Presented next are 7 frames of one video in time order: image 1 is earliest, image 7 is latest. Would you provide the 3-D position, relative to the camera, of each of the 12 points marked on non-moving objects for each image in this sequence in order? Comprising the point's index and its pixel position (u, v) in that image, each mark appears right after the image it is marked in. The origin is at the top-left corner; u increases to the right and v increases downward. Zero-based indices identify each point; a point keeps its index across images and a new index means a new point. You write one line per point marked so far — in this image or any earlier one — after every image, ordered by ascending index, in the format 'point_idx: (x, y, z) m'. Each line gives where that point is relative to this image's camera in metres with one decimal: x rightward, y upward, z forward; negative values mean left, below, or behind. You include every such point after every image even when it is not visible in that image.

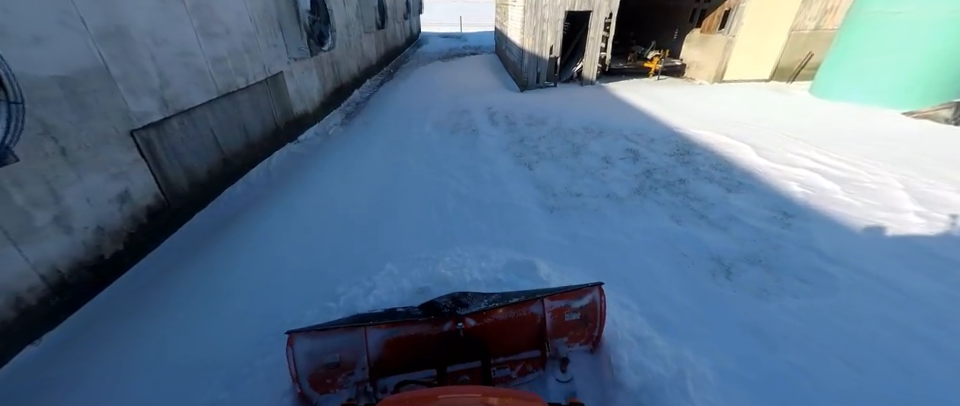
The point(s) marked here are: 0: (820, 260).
0: (+3.4, -0.6, +3.5) m
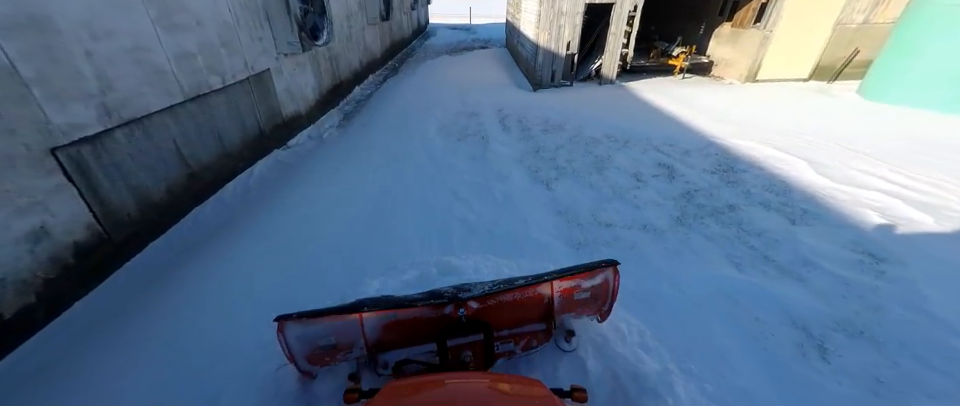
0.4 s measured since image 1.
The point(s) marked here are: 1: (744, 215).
0: (+3.5, -1.0, +2.7) m
1: (+3.2, -0.1, +4.2) m
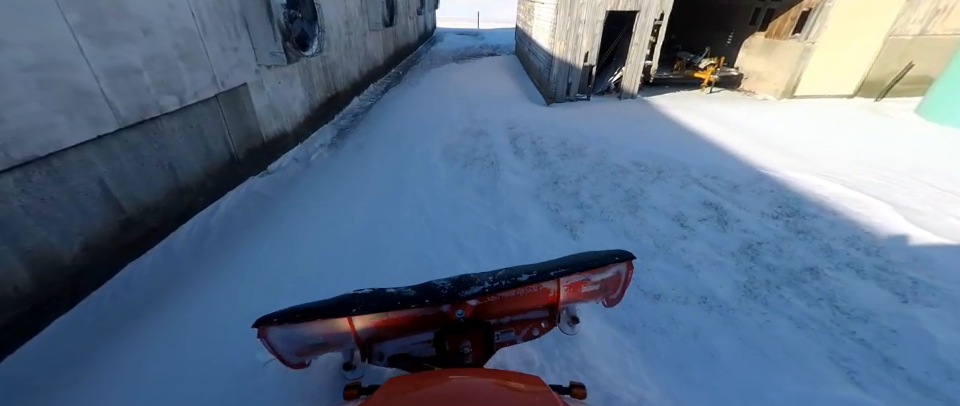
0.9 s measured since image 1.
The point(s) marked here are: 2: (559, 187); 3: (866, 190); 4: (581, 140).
0: (+3.6, -1.6, +1.7) m
1: (+3.3, -0.8, +3.3) m
2: (+1.2, +0.2, +5.2) m
3: (+5.4, +0.2, +4.8) m
4: (+2.0, +1.3, +6.9) m
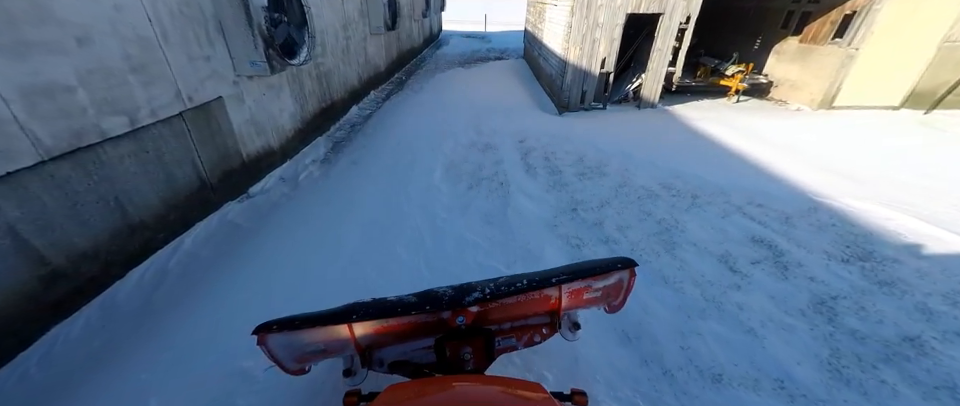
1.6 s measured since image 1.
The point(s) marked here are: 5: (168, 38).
0: (+3.6, -2.0, +0.9) m
1: (+3.4, -1.2, +2.5) m
2: (+1.3, -0.2, +4.5) m
3: (+5.5, -0.3, +4.1) m
4: (+2.1, +0.8, +6.2) m
5: (-3.4, +1.8, +3.7) m
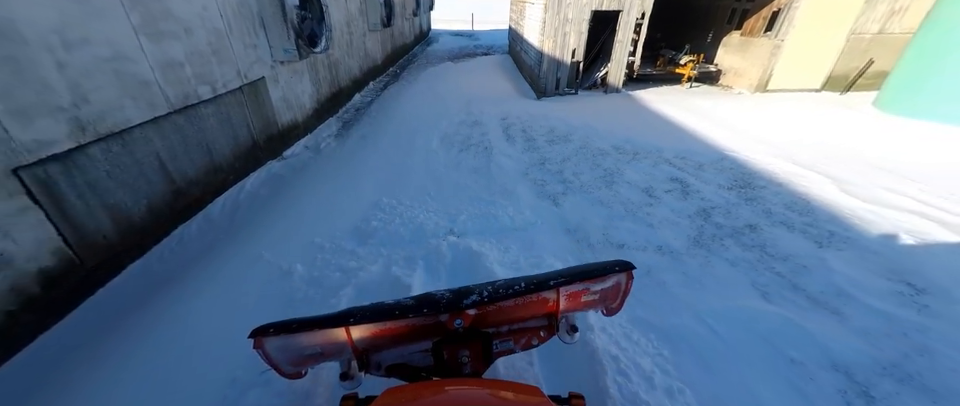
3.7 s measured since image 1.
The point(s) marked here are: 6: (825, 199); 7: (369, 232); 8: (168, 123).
0: (+3.6, -1.2, +2.4) m
1: (+3.2, -0.4, +3.9) m
2: (+1.1, +0.6, +5.9) m
3: (+5.3, +0.6, +5.5) m
4: (+1.9, +1.6, +7.5) m
5: (-3.6, +2.5, +5.0) m
6: (+4.6, +0.1, +4.5) m
7: (-1.3, -0.3, +4.0) m
8: (-3.5, +0.9, +3.9) m
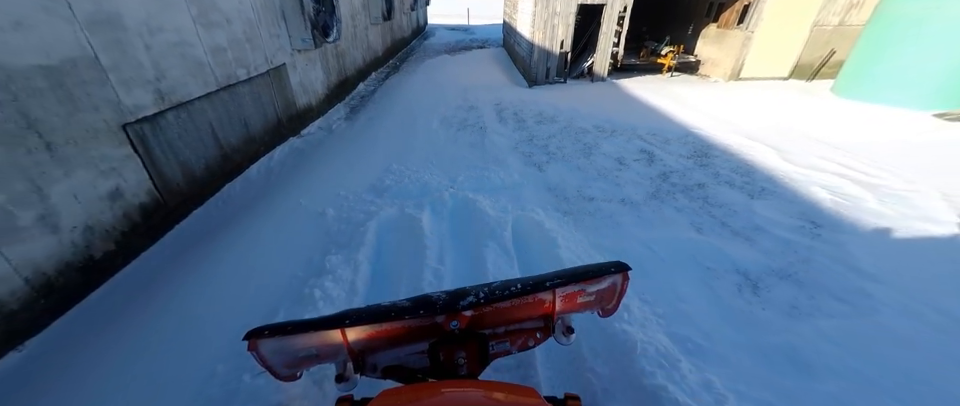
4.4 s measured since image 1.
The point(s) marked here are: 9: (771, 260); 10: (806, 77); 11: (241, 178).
0: (+3.5, -0.7, +3.2) m
1: (+3.2, +0.2, +4.8) m
2: (+1.0, +1.2, +6.7) m
3: (+5.2, +1.1, +6.4) m
4: (+1.8, +2.2, +8.4) m
5: (-3.6, +3.0, +5.8) m
6: (+4.5, +0.6, +5.4) m
7: (-1.3, +0.2, +4.8) m
8: (-3.5, +1.4, +4.7) m
9: (+2.9, -0.6, +3.5) m
10: (+9.7, +3.8, +10.4) m
11: (-3.5, +0.4, +5.0) m
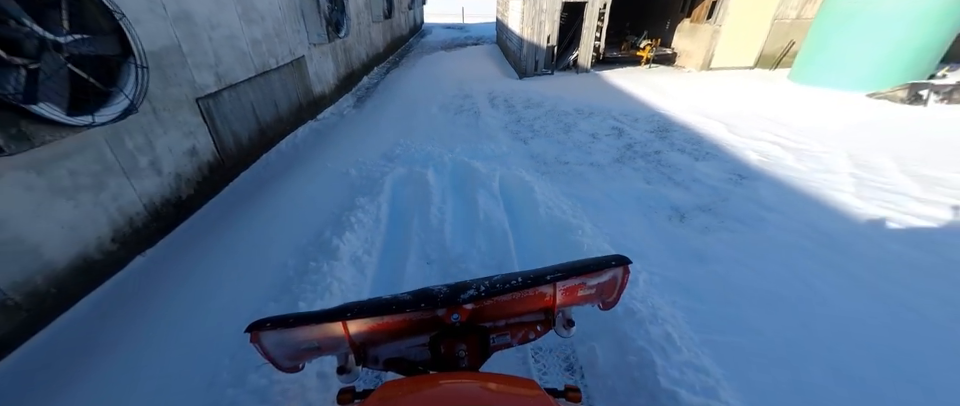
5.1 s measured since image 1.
0: (+3.4, -0.1, +4.3) m
1: (+3.1, +0.8, +5.8) m
2: (+0.9, +1.8, +7.7) m
3: (+5.1, +1.8, +7.4) m
4: (+1.6, +2.8, +9.4) m
5: (-3.8, +3.6, +6.7) m
6: (+4.4, +1.2, +6.4) m
7: (-1.4, +0.8, +5.8) m
8: (-3.6, +1.9, +5.6) m
9: (+2.9, 0.0, +4.5) m
10: (+9.6, +4.5, +11.4) m
11: (-3.6, +0.9, +6.0) m
